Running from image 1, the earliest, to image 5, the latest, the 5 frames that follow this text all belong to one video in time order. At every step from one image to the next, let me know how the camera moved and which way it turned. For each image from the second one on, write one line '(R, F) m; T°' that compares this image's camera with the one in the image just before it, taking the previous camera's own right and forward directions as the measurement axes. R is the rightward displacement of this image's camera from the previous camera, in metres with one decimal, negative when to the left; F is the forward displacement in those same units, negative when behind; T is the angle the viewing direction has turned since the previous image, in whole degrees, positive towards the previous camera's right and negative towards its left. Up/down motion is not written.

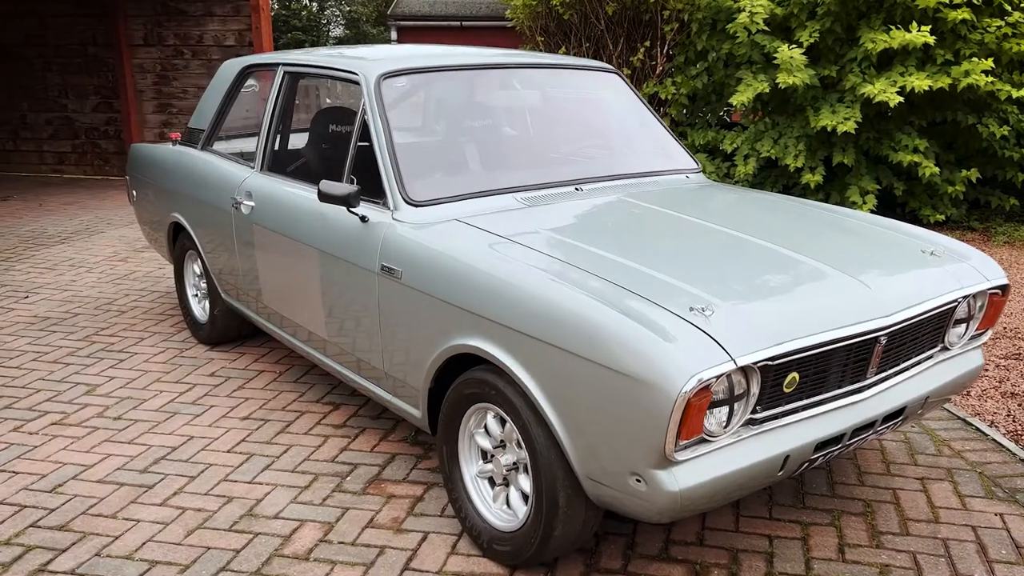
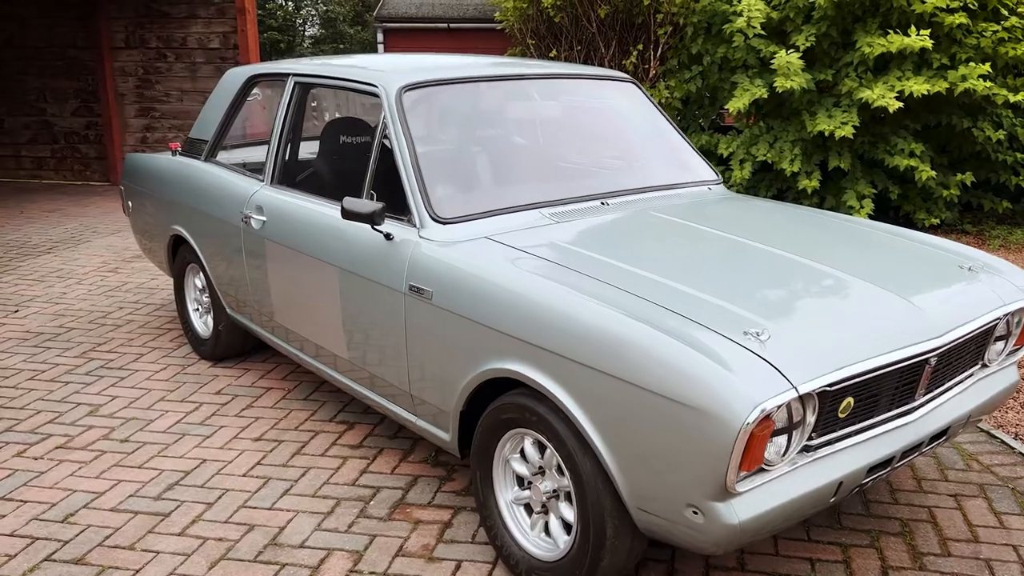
(-0.2, +0.1) m; +2°
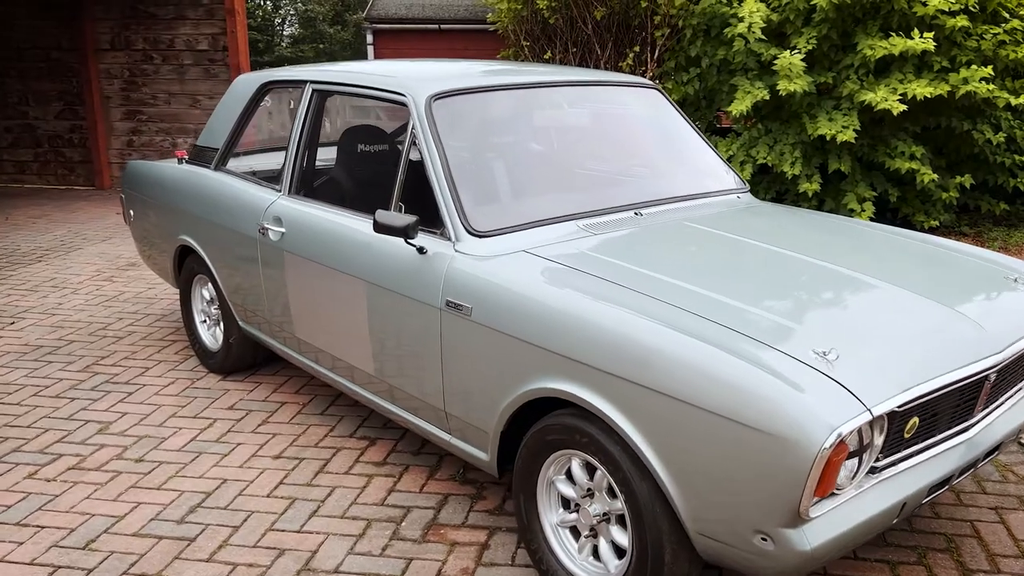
(-0.2, +0.1) m; +1°
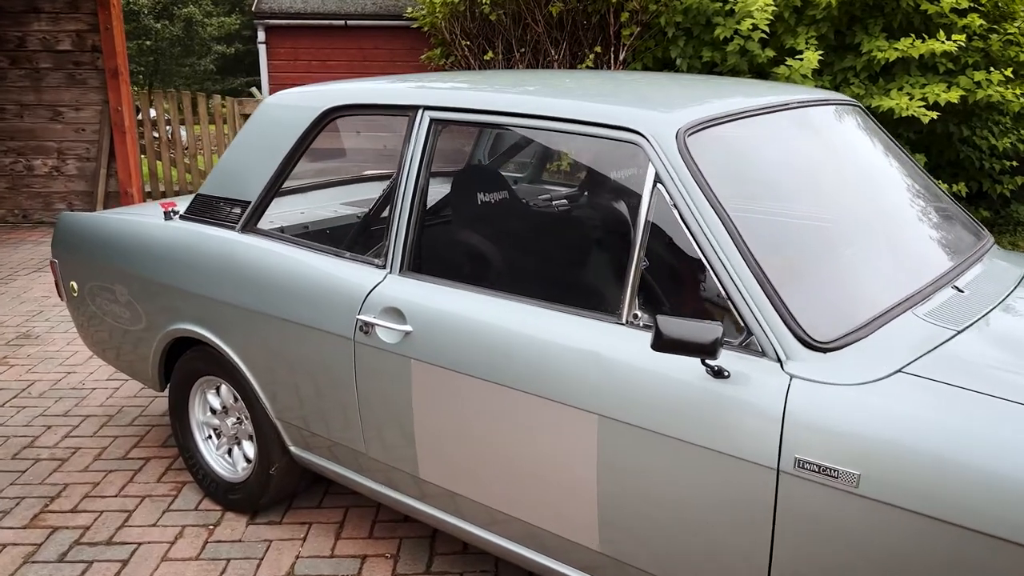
(-1.2, +1.2) m; +11°
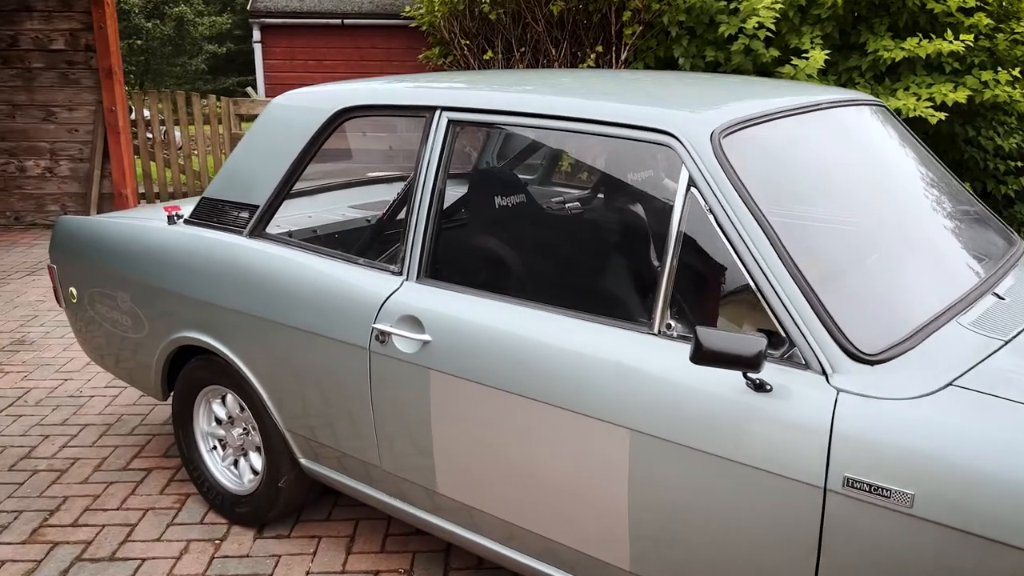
(-0.1, +0.1) m; +1°
